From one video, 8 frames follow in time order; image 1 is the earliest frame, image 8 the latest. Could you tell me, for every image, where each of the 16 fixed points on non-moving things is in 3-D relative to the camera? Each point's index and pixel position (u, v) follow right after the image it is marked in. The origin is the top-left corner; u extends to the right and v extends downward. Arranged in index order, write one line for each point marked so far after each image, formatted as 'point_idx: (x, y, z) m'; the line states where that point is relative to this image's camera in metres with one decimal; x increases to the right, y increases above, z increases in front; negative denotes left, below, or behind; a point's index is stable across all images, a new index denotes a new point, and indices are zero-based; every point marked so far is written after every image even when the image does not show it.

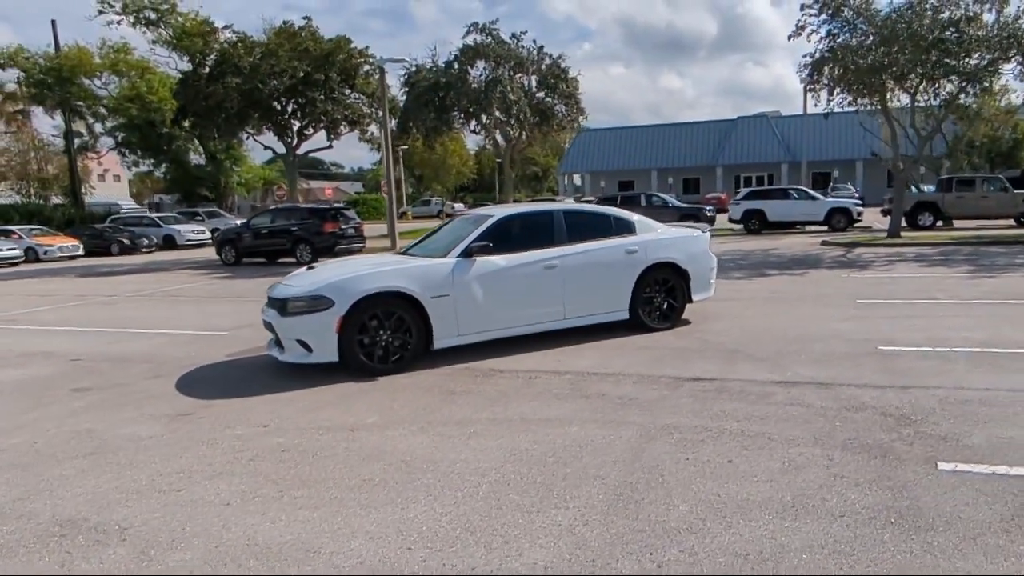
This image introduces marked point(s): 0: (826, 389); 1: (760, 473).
0: (+2.7, -0.9, +6.1) m
1: (+1.6, -1.2, +4.4) m
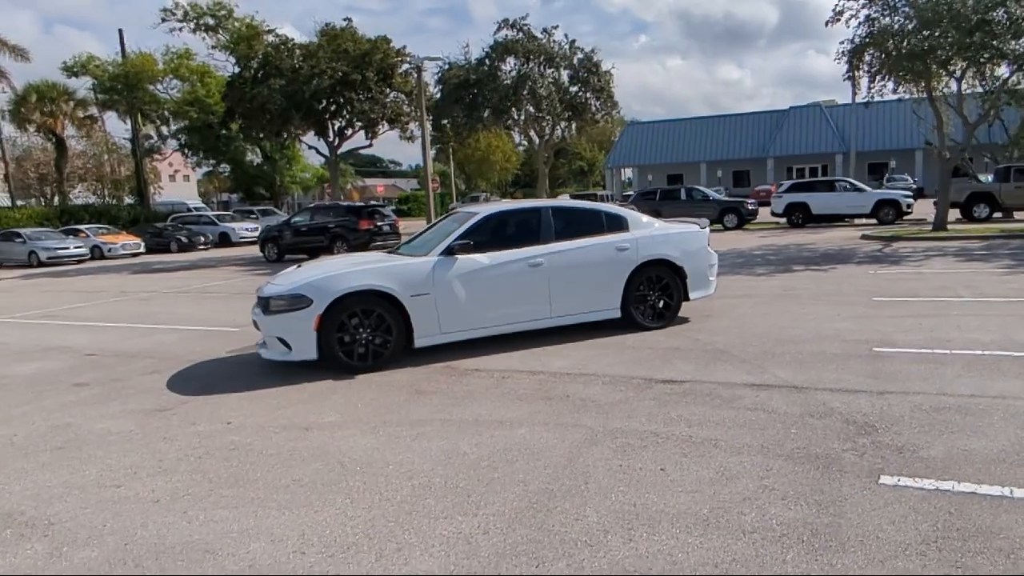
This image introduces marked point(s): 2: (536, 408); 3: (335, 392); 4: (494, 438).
0: (+2.4, -0.9, +5.8) m
1: (+1.1, -1.2, +4.2) m
2: (+0.2, -1.0, +6.0) m
3: (-1.8, -1.1, +7.0) m
4: (-0.1, -1.1, +5.3) m
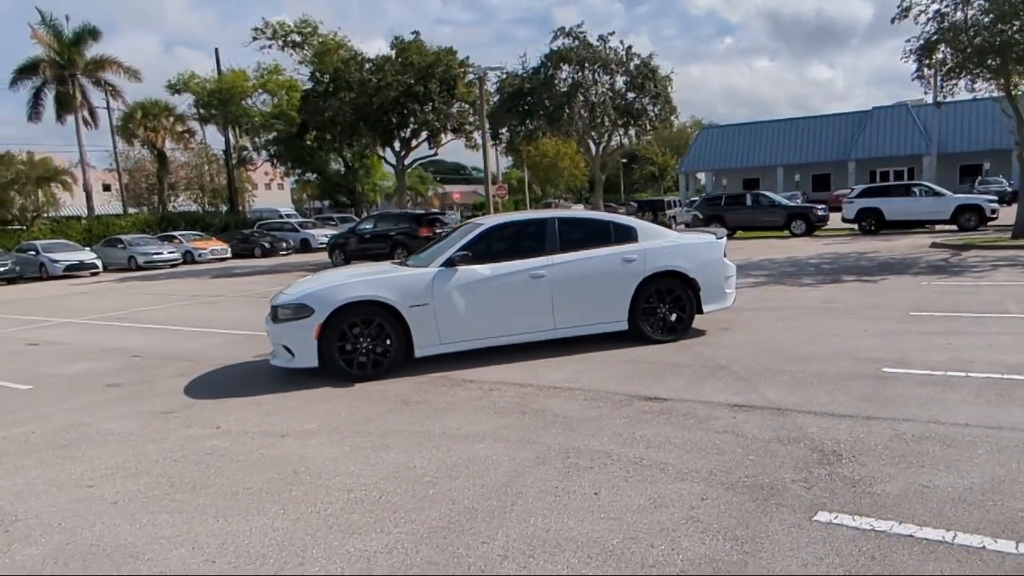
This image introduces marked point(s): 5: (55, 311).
0: (+2.1, -1.0, +5.5) m
1: (+0.6, -1.3, +4.0) m
2: (-0.1, -1.2, +5.9) m
3: (-1.9, -1.2, +7.1) m
4: (-0.5, -1.3, +5.3) m
5: (-12.8, -0.6, +19.4) m
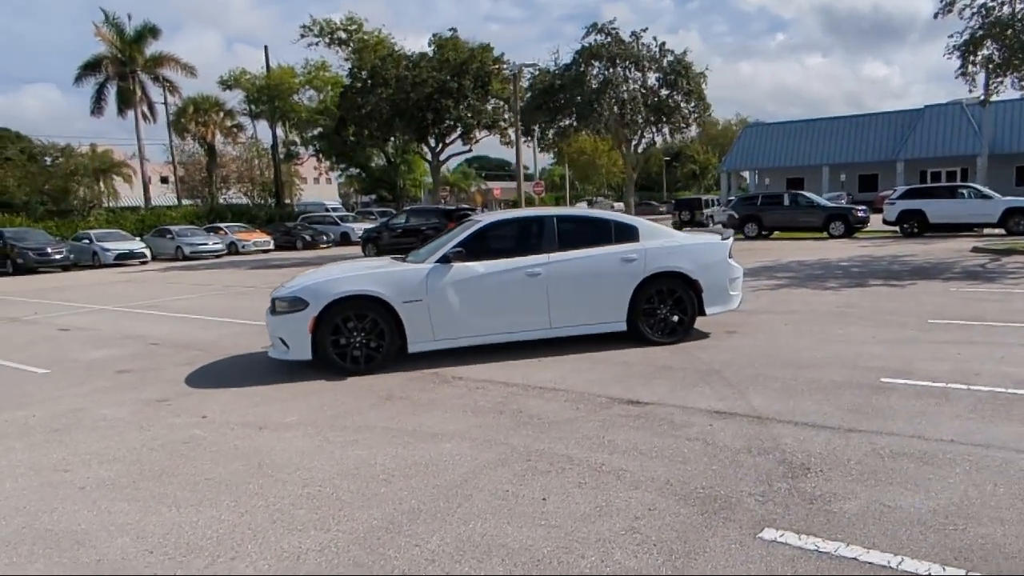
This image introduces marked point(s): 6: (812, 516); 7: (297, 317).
0: (+1.8, -1.0, +5.2) m
1: (+0.2, -1.3, +3.9) m
2: (-0.3, -1.1, +5.8) m
3: (-2.0, -1.1, +7.2) m
4: (-0.7, -1.2, +5.2) m
5: (-12.1, -0.3, +20.1) m
6: (+1.6, -1.2, +3.7) m
7: (-2.4, -0.3, +7.7) m
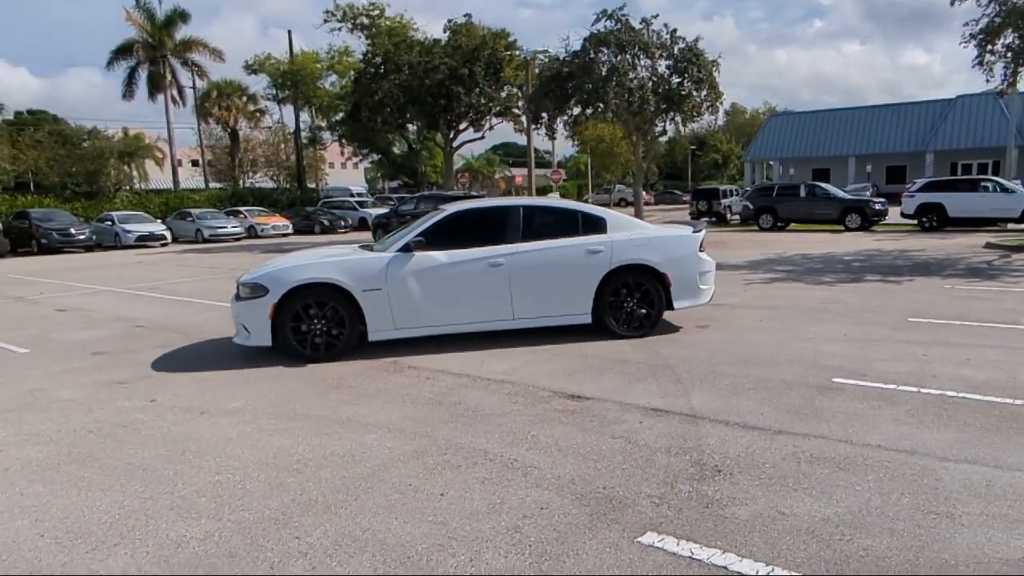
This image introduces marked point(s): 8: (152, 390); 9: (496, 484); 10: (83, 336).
0: (+1.3, -1.0, +5.1) m
1: (-0.4, -1.3, +3.9) m
2: (-0.8, -1.0, +5.8) m
3: (-2.5, -1.0, +7.2) m
4: (-1.3, -1.1, +5.2) m
5: (-12.1, +0.3, +20.5) m
6: (+1.0, -1.2, +3.6) m
7: (-2.9, -0.2, +7.8) m
8: (-3.7, -1.0, +7.1) m
9: (-0.1, -1.2, +4.2) m
10: (-6.7, -0.7, +10.8) m
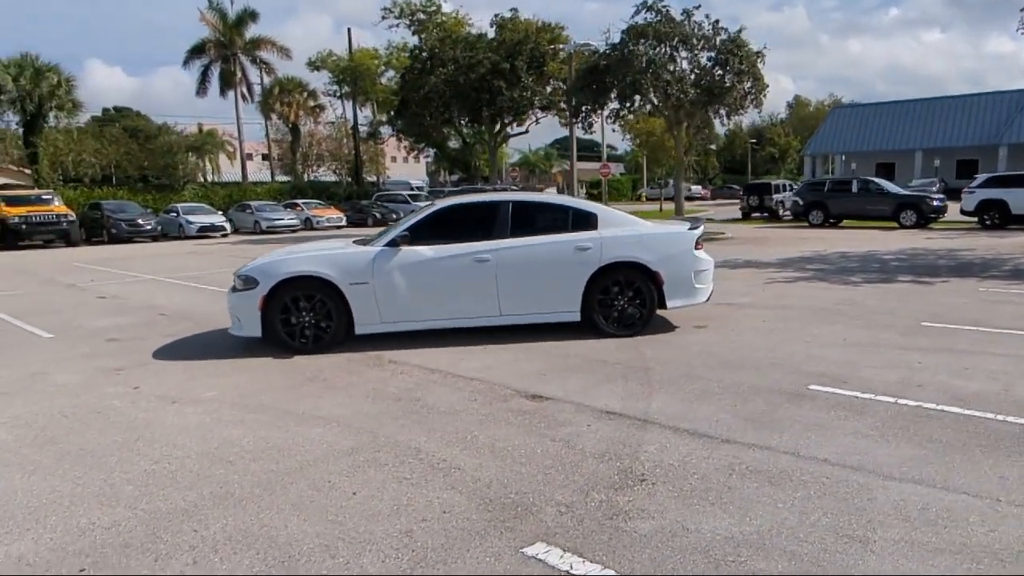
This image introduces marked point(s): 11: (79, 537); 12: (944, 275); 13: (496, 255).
0: (+0.8, -1.0, +4.9) m
1: (-0.9, -1.2, +3.8) m
2: (-1.2, -1.0, +5.7) m
3: (-2.8, -0.9, +7.3) m
4: (-1.7, -1.1, +5.2) m
5: (-11.1, +0.6, +21.4) m
6: (+0.4, -1.2, +3.4) m
7: (-3.0, -0.1, +7.9) m
8: (-3.9, -0.9, +7.3) m
9: (-0.6, -1.2, +4.1) m
10: (-6.6, -0.6, +11.2) m
11: (-2.3, -1.3, +3.7) m
12: (+7.5, +0.2, +12.0) m
13: (-0.2, +0.4, +7.8) m
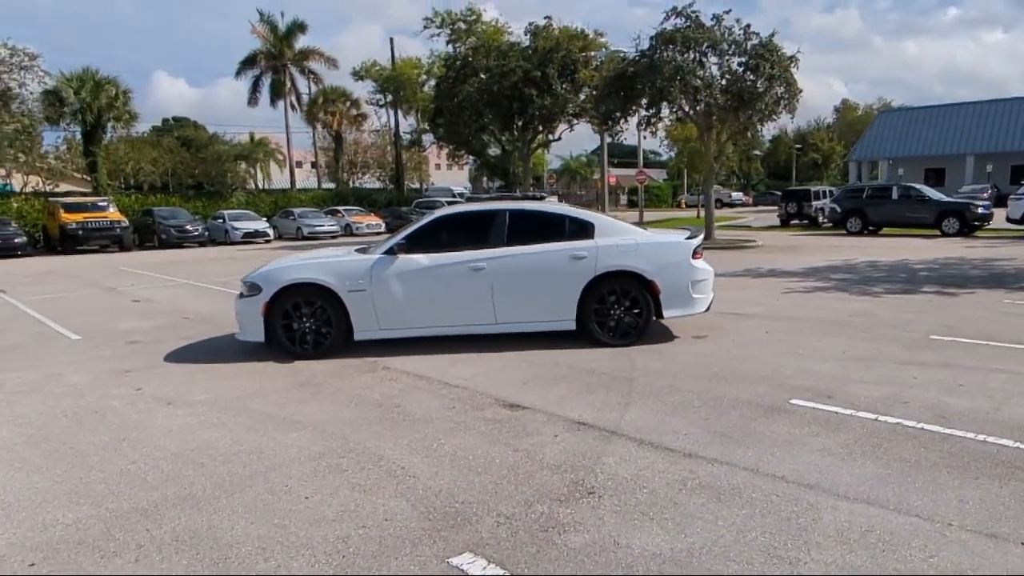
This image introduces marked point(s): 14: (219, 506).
0: (+0.6, -1.1, +4.9) m
1: (-1.2, -1.3, +3.9) m
2: (-1.4, -1.1, +5.8) m
3: (-2.8, -0.9, +7.5) m
4: (-1.9, -1.2, +5.3) m
5: (-10.3, +0.5, +22.1) m
6: (+0.1, -1.3, +3.4) m
7: (-3.1, -0.2, +8.1) m
8: (-4.0, -1.0, +7.5) m
9: (-0.9, -1.2, +4.2) m
10: (-6.4, -0.6, +11.7) m
11: (-2.6, -1.4, +3.8) m
12: (+7.7, 0.0, +11.5) m
13: (-0.2, +0.3, +7.9) m
14: (-1.7, -1.3, +4.1) m
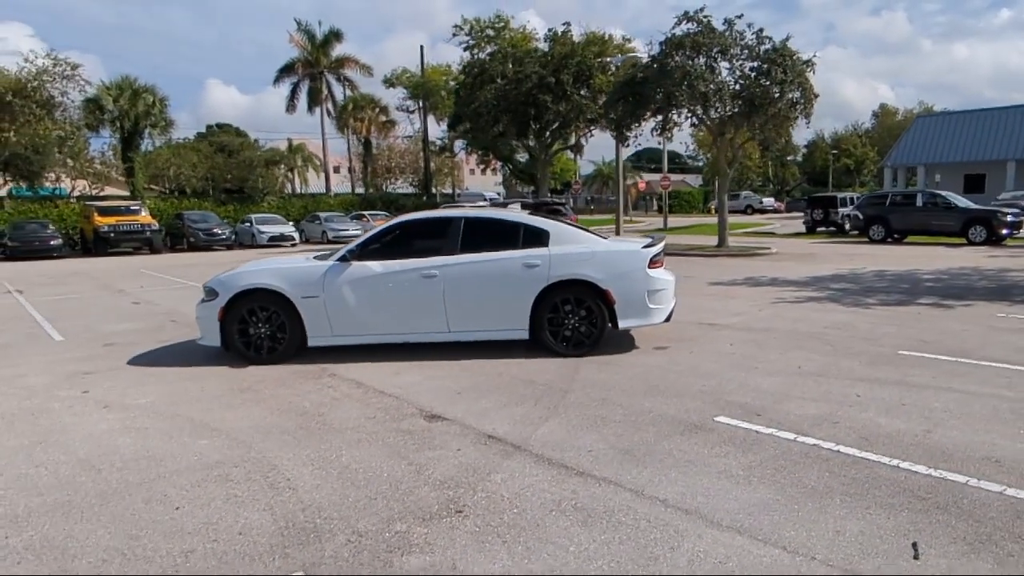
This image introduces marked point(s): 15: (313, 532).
0: (-0.1, -1.1, +4.7) m
1: (-2.0, -1.3, +3.8) m
2: (-2.0, -1.1, +5.8) m
3: (-3.4, -1.0, +7.5) m
4: (-2.6, -1.2, +5.3) m
5: (-10.0, +0.4, +22.5) m
6: (-0.7, -1.3, +3.3) m
7: (-3.6, -0.2, +8.2) m
8: (-4.6, -1.0, +7.6) m
9: (-1.6, -1.3, +4.1) m
10: (-6.8, -0.7, +11.9) m
11: (-3.4, -1.4, +3.8) m
12: (+7.3, -0.2, +11.0) m
13: (-0.8, +0.2, +7.7) m
14: (-2.5, -1.3, +4.1) m
15: (-1.0, -1.3, +3.7) m
